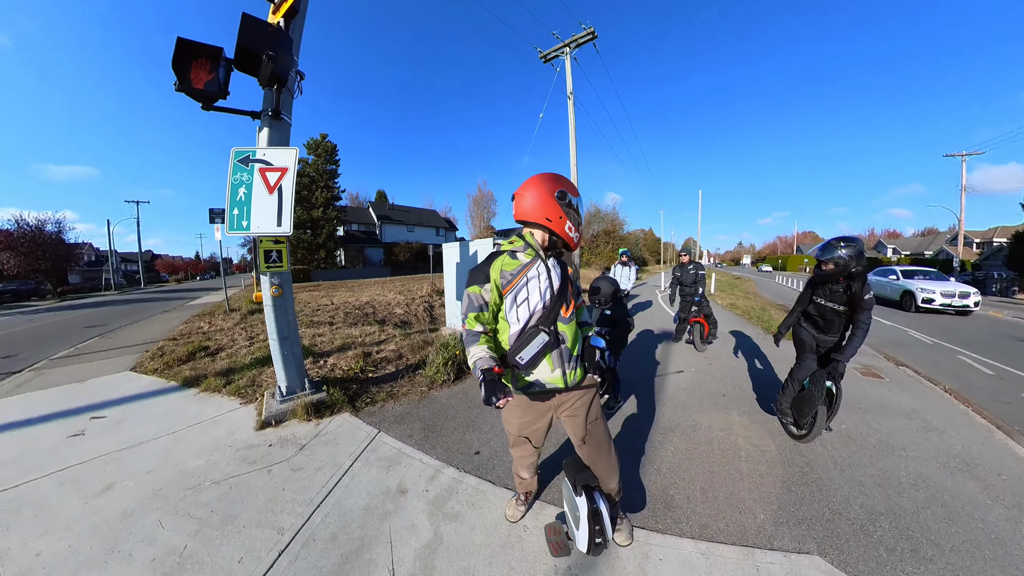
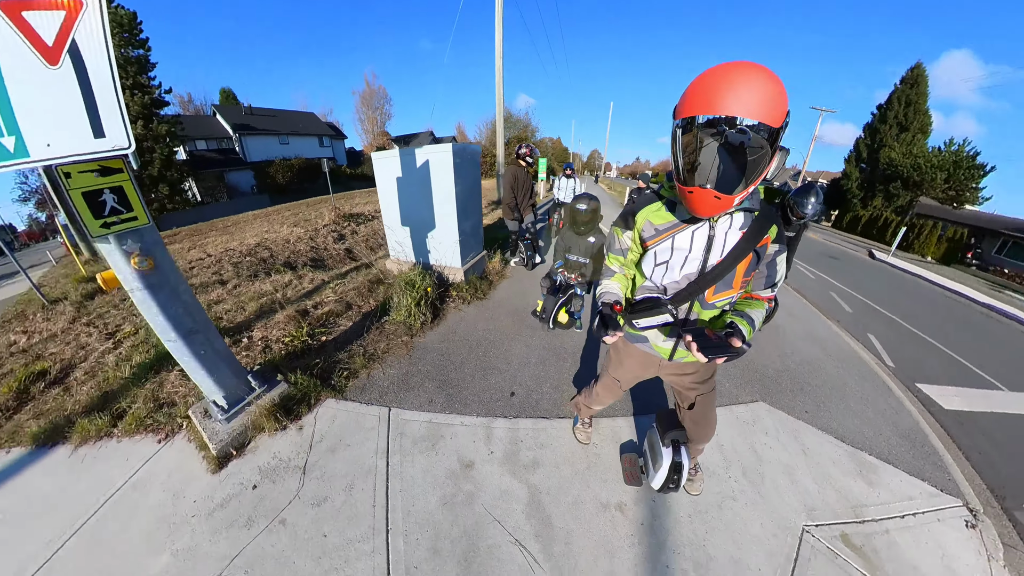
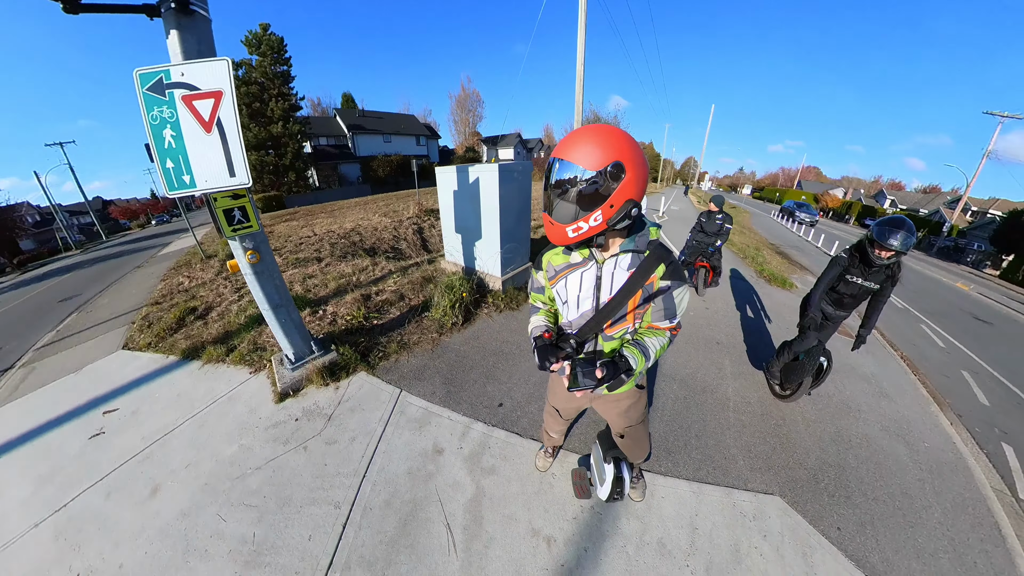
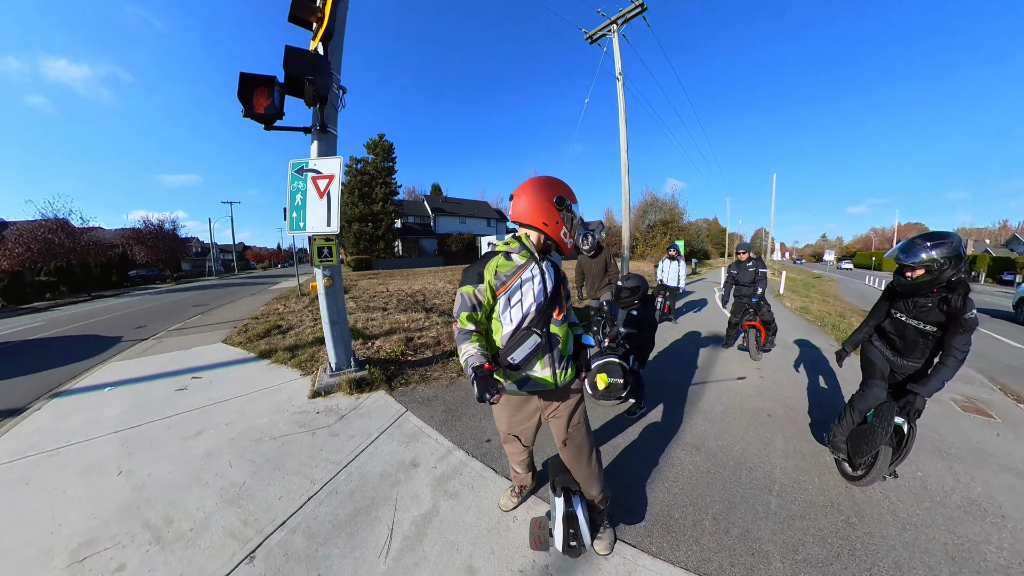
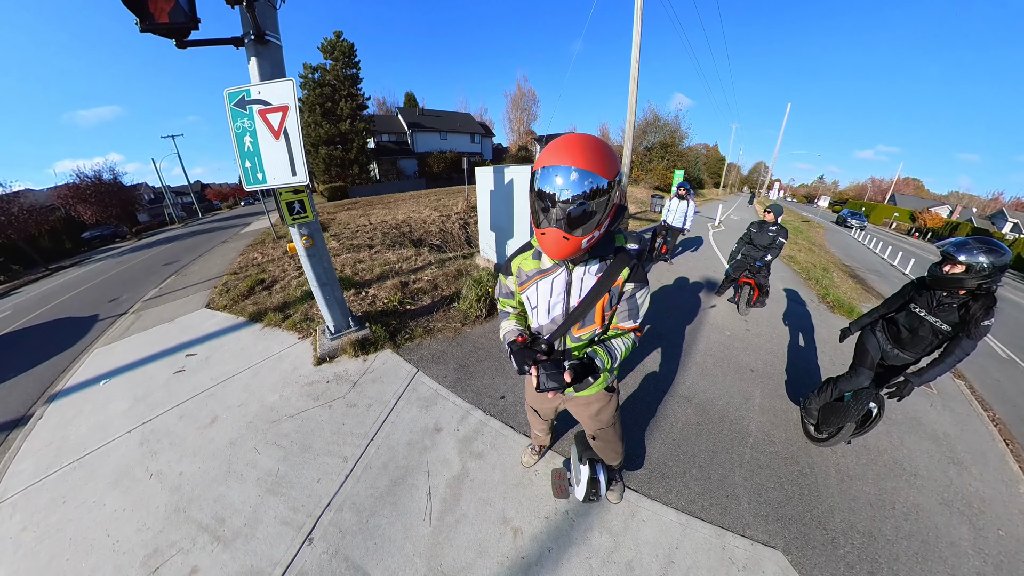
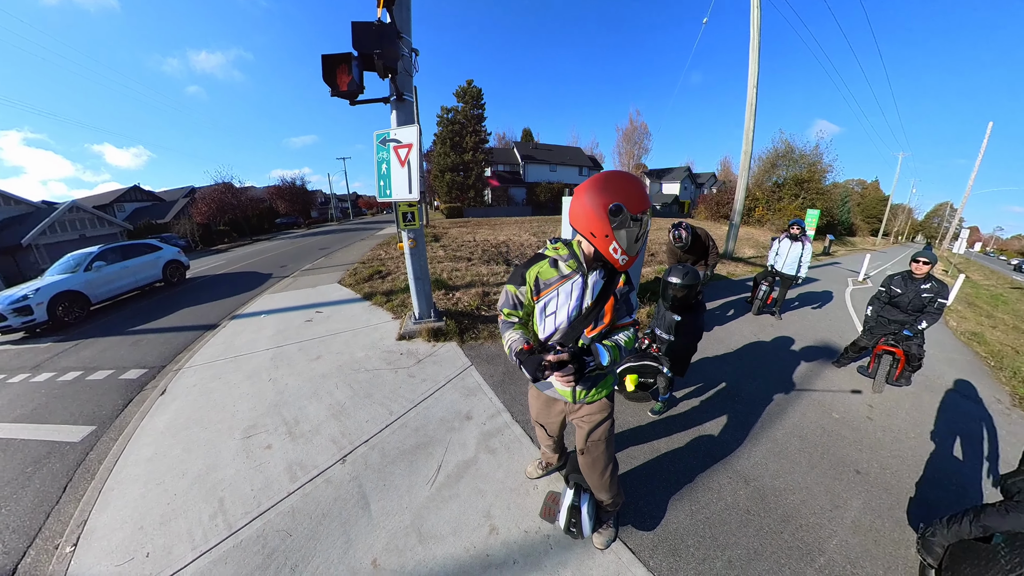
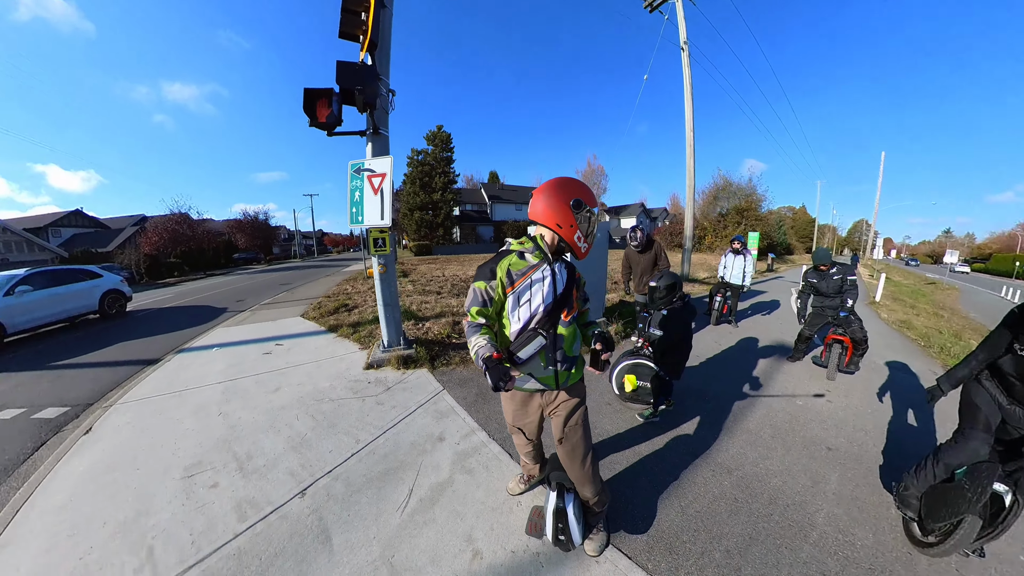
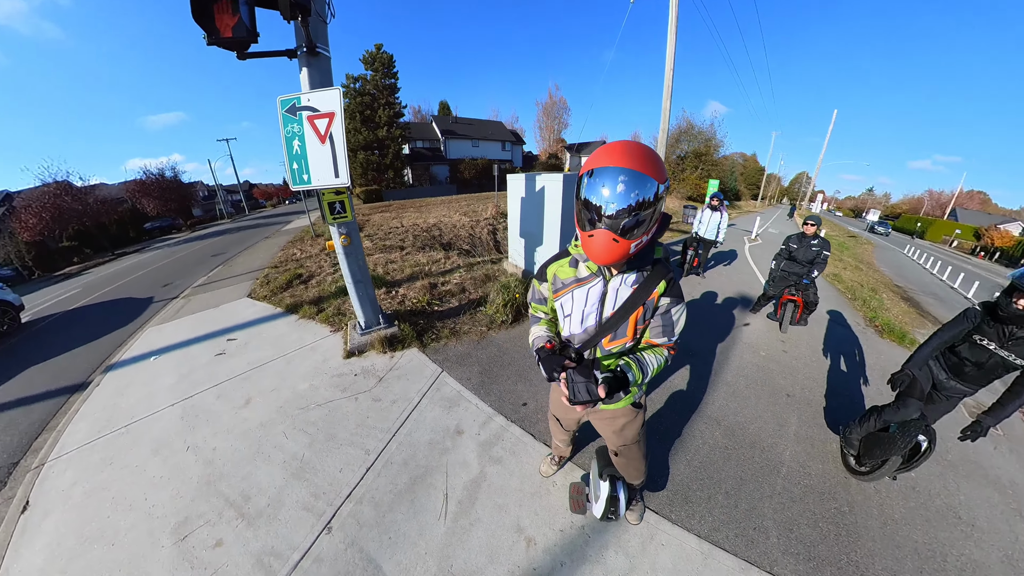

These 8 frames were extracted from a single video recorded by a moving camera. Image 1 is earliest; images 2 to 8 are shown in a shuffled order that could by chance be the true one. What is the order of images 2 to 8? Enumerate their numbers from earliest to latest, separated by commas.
4, 7, 6, 8, 5, 3, 2
